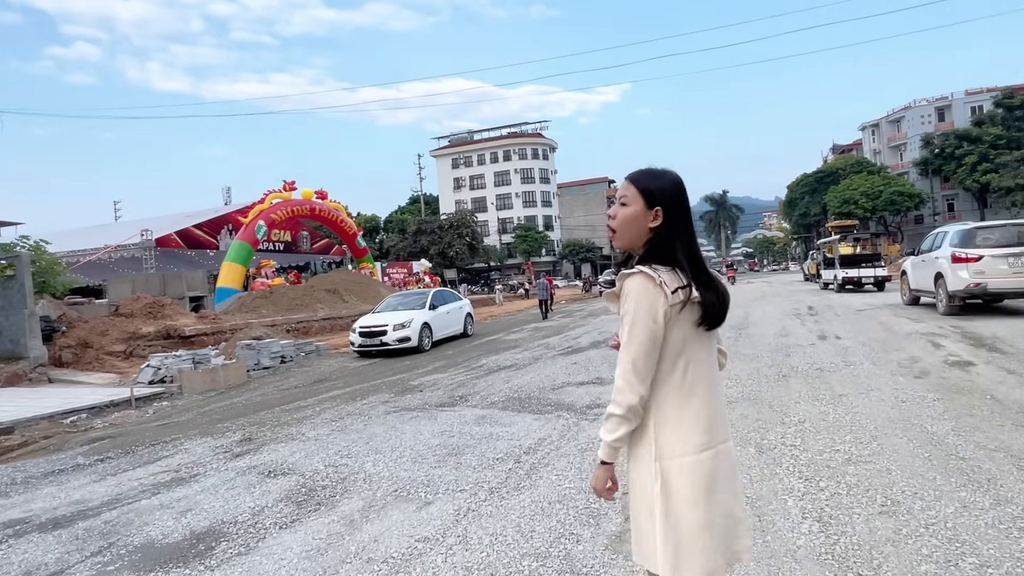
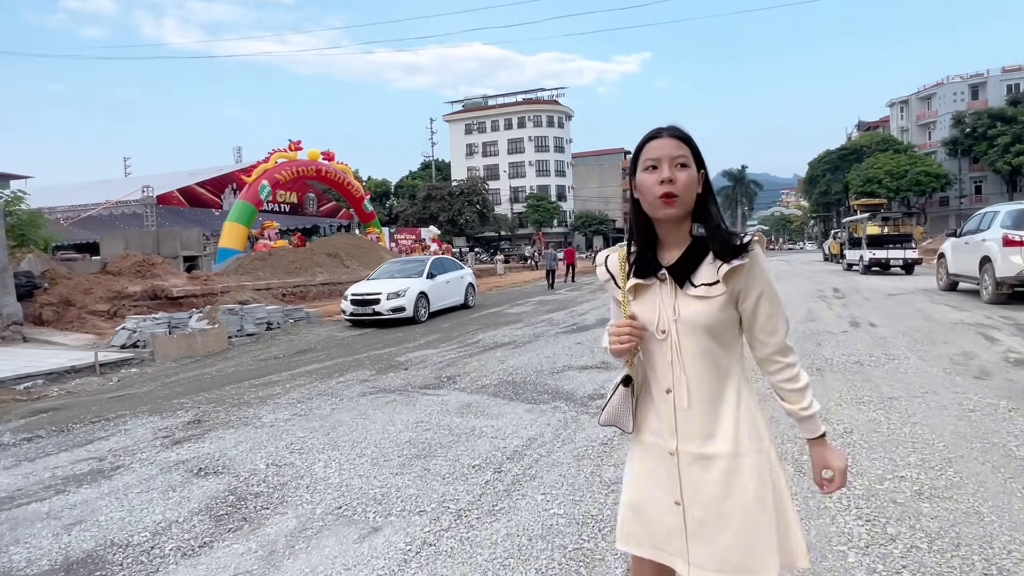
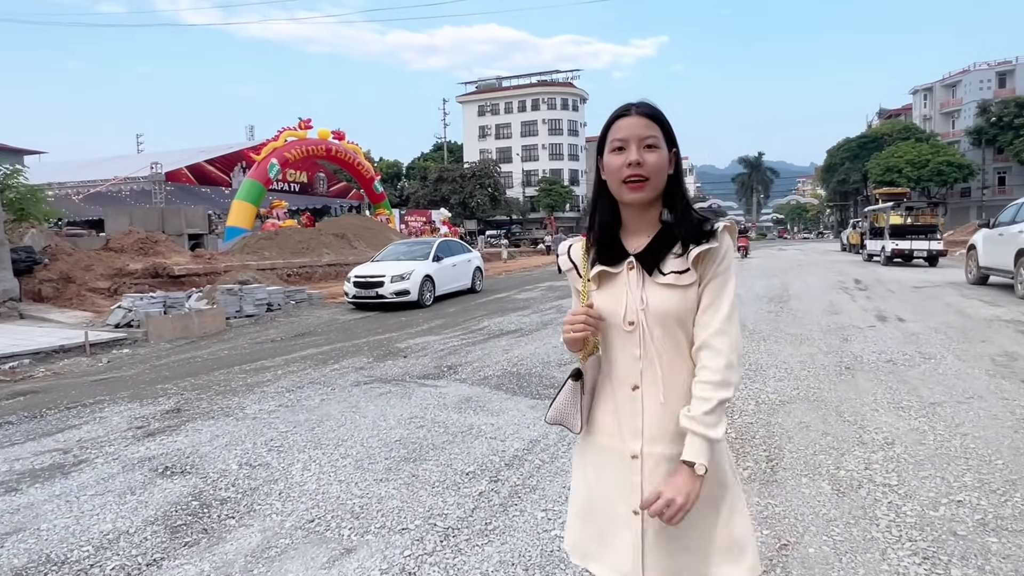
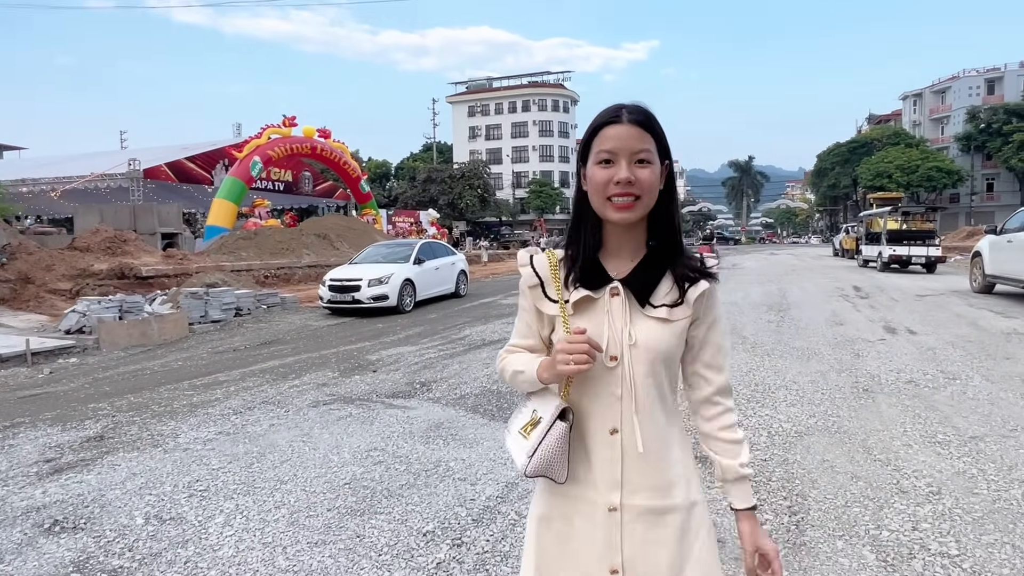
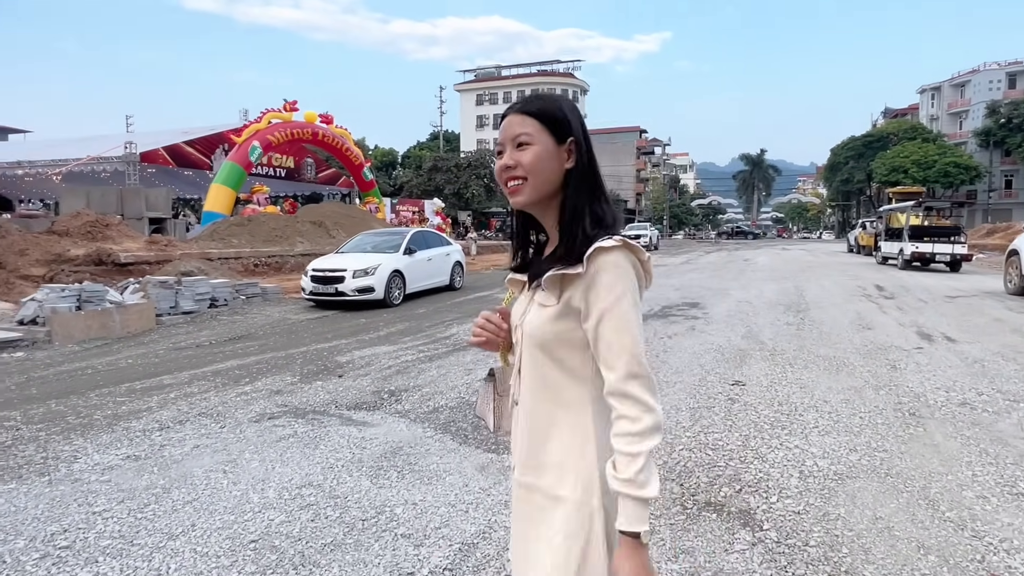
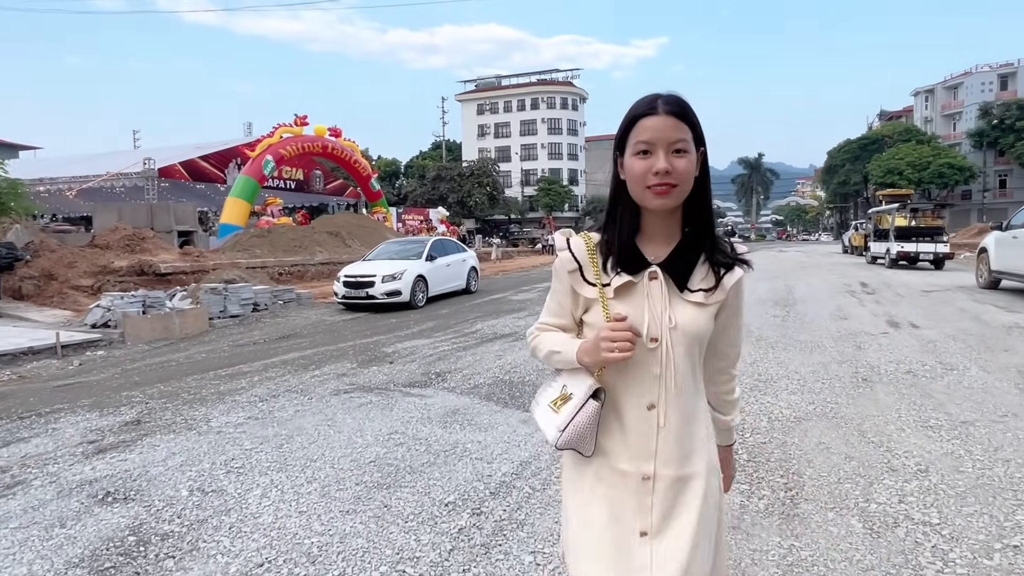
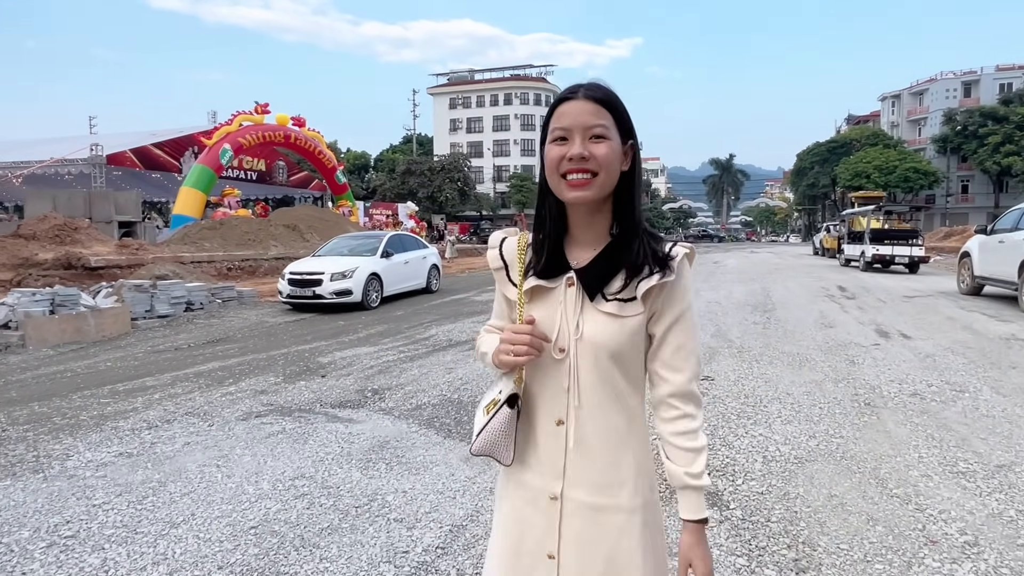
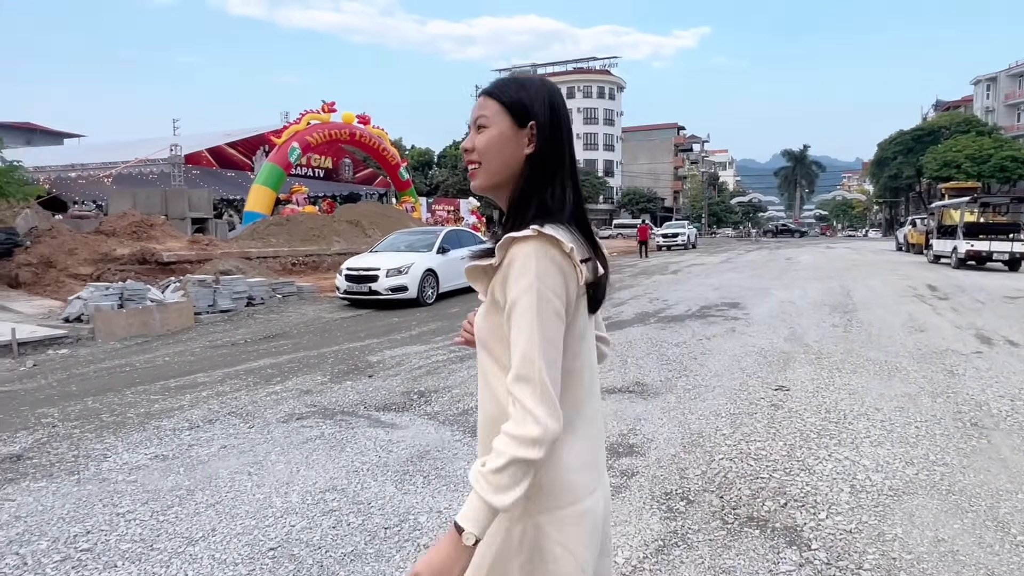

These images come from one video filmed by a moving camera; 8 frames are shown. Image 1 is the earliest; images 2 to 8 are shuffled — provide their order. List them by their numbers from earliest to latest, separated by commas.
2, 3, 6, 4, 7, 5, 8
